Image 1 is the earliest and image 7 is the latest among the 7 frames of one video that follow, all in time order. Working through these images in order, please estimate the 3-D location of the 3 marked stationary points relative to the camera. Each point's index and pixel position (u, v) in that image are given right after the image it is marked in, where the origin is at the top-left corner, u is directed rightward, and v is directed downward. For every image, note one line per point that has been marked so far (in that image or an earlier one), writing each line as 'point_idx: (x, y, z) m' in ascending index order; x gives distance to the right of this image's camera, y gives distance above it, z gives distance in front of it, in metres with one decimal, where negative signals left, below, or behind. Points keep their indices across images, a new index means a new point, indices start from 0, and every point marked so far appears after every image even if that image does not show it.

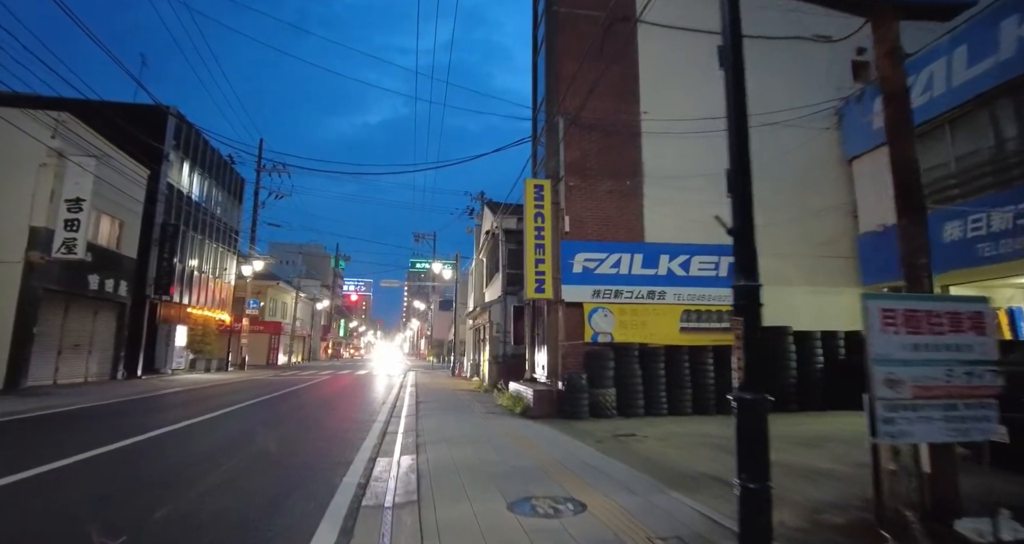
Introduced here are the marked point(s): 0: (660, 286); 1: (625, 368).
0: (+3.5, -0.3, +12.2) m
1: (+2.5, -2.1, +11.4) m
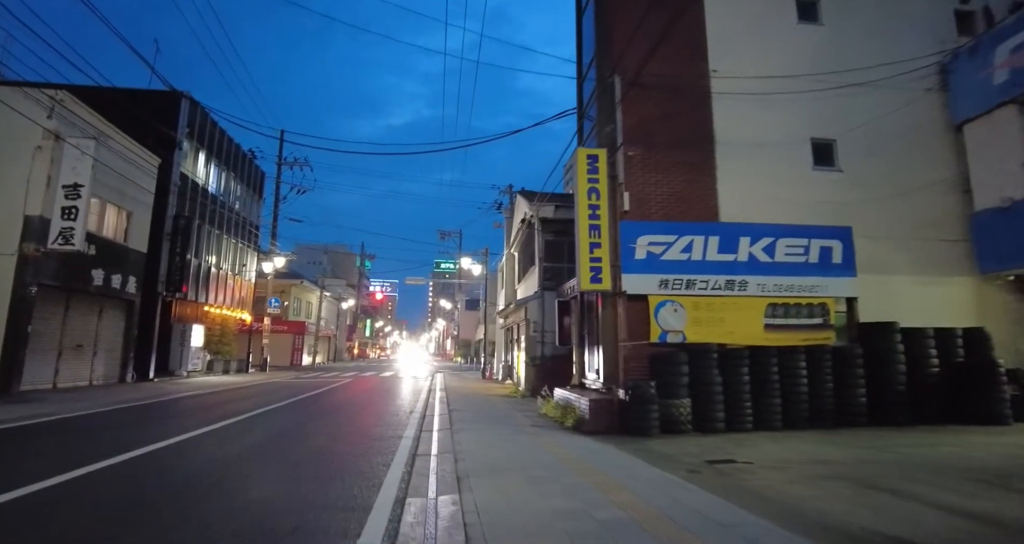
0: (+4.5, 0.0, +10.1) m
1: (+3.5, -1.9, +9.4) m
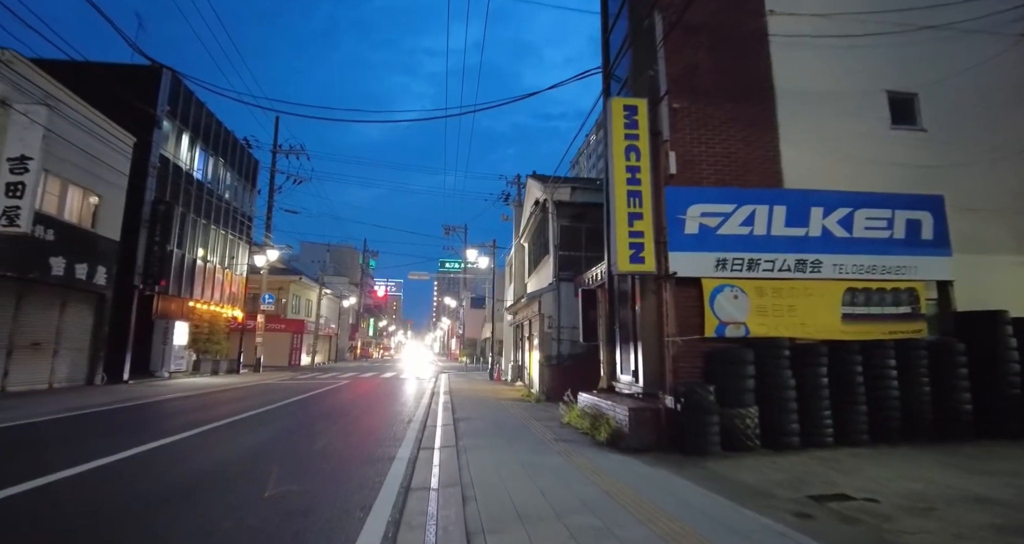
0: (+4.8, +0.3, +8.2) m
1: (+3.8, -1.5, +7.5) m
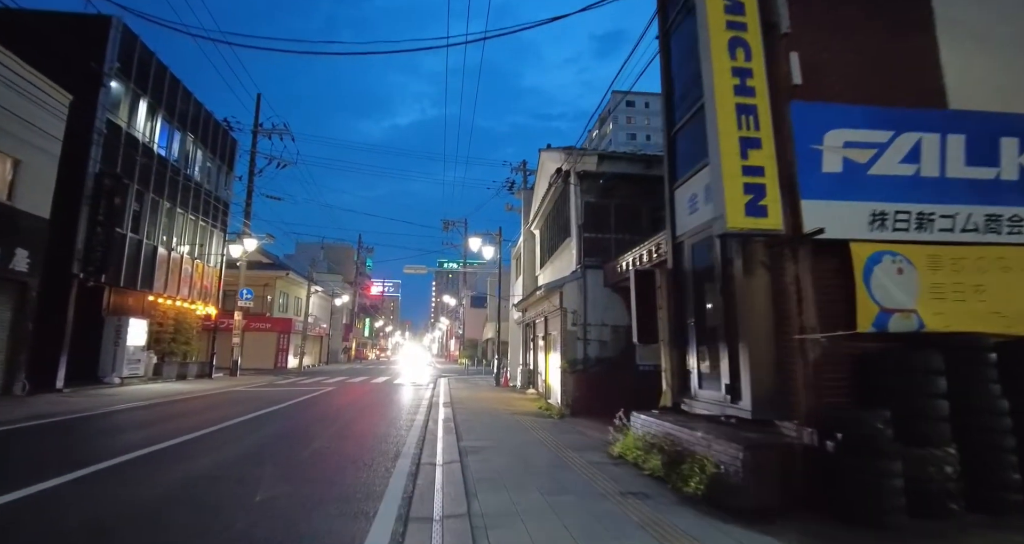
0: (+5.2, +0.7, +5.4) m
1: (+4.2, -1.1, +4.7) m
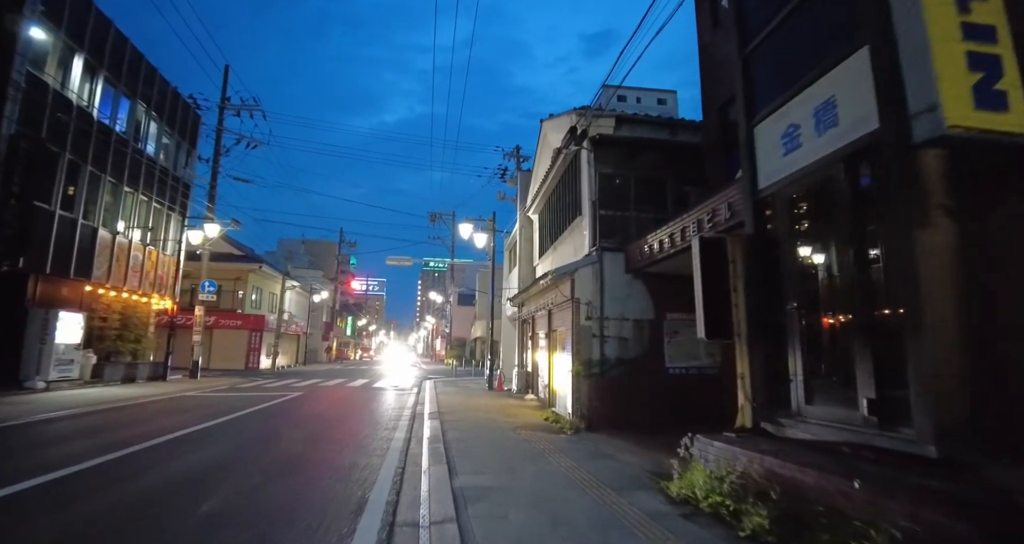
0: (+5.4, +1.0, +3.3) m
1: (+4.4, -0.8, +2.6) m
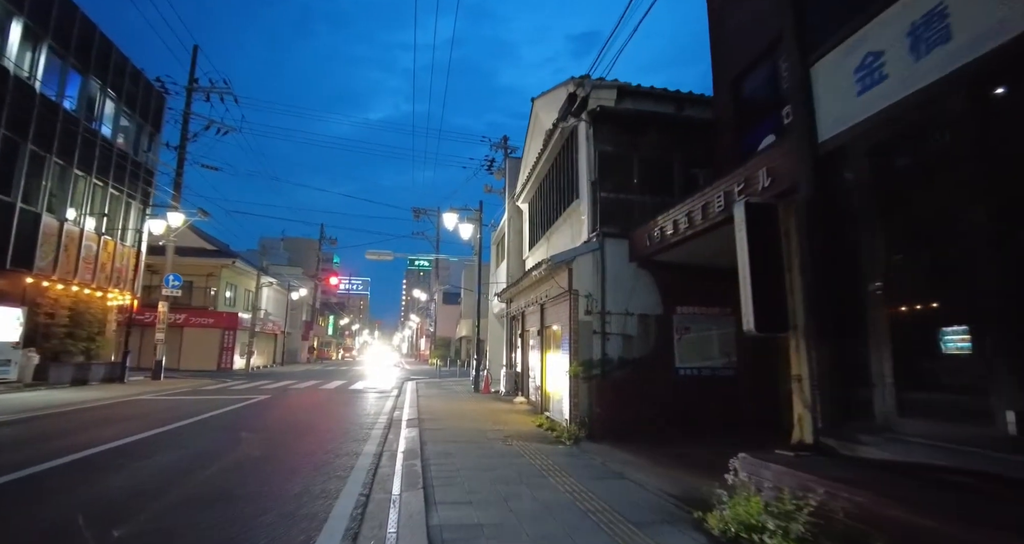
0: (+5.4, +1.2, +2.3) m
1: (+4.5, -0.6, +1.5) m
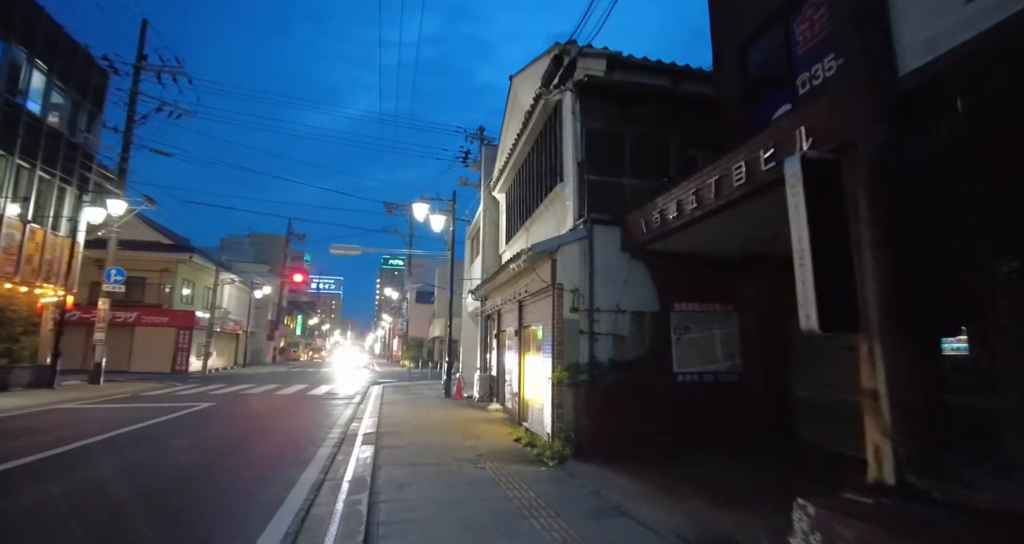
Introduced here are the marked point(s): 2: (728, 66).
0: (+5.4, +1.3, +1.3) m
1: (+4.4, -0.5, +0.5) m
2: (+3.6, +3.5, +8.8) m
